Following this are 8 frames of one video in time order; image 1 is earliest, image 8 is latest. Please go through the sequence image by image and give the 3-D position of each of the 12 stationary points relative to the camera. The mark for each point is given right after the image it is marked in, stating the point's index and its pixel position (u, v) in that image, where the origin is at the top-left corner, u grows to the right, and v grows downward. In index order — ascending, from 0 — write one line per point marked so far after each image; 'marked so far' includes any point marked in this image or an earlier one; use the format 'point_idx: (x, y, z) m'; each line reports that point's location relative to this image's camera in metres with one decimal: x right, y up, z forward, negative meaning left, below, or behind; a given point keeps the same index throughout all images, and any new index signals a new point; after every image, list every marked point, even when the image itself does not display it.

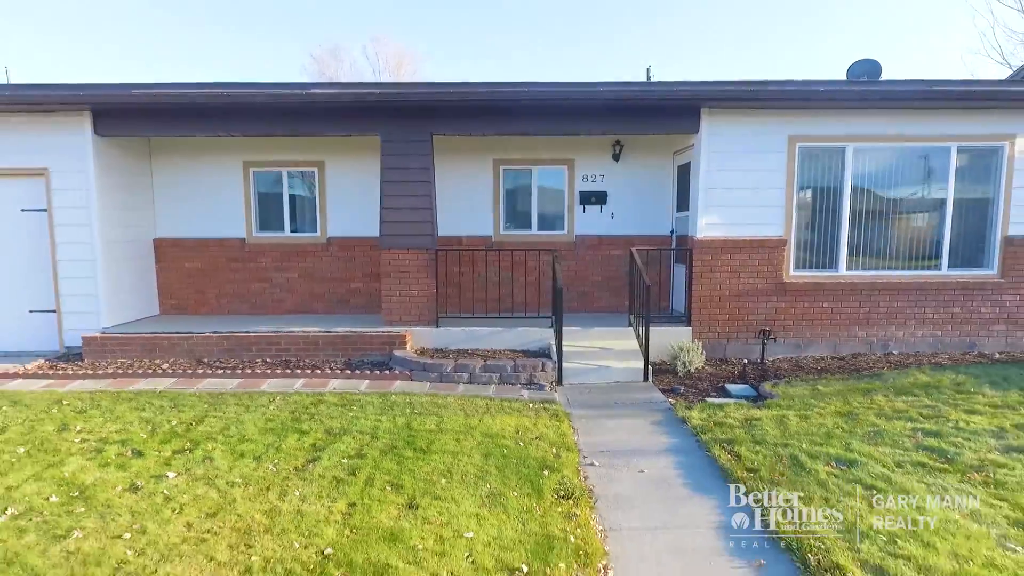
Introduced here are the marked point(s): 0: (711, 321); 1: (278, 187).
0: (+1.6, -0.3, +5.4) m
1: (-2.2, +0.9, +6.3) m
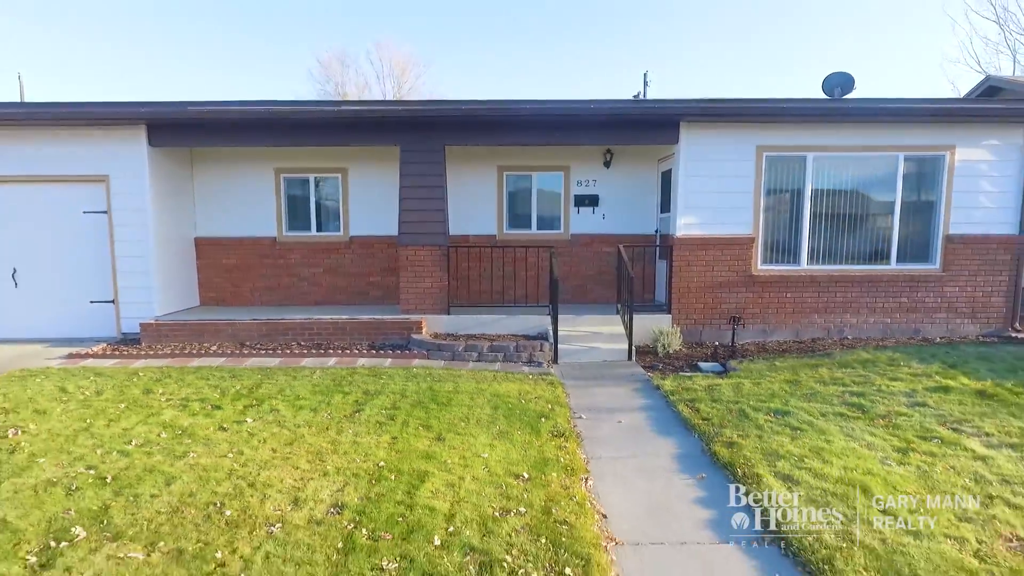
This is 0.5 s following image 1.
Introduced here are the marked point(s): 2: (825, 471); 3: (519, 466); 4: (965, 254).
0: (+1.6, -0.2, +6.2) m
1: (-2.2, +1.0, +7.0) m
2: (+1.4, -0.8, +3.0) m
3: (0.0, -0.8, +3.1) m
4: (+4.2, +0.3, +6.1) m
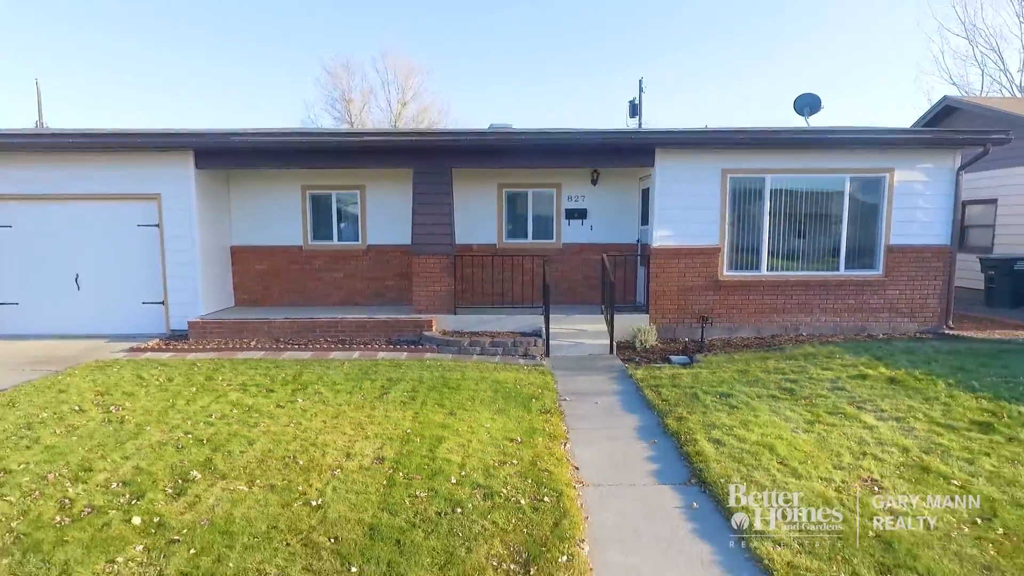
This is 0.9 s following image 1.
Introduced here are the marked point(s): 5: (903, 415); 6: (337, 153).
0: (+1.6, -0.2, +7.1) m
1: (-2.2, +1.0, +8.0) m
2: (+1.4, -0.9, +3.9) m
3: (0.0, -0.9, +4.0) m
4: (+4.2, +0.3, +7.0) m
5: (+2.5, -0.8, +4.2) m
6: (-1.8, +1.4, +7.0) m
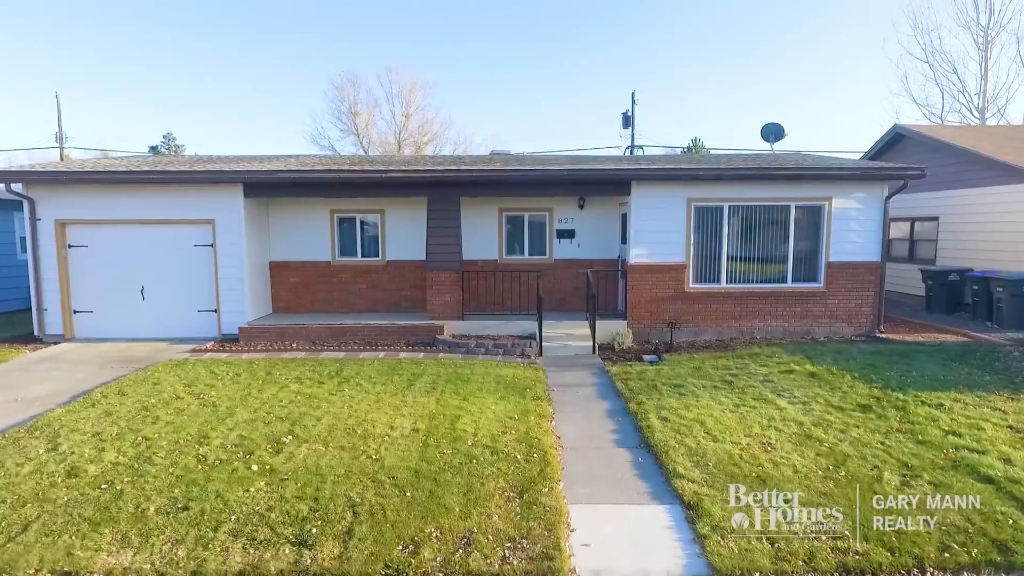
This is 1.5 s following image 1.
0: (+1.6, -0.4, +8.4) m
1: (-2.2, +0.9, +9.3) m
2: (+1.4, -1.0, +5.2) m
3: (0.0, -1.0, +5.3) m
4: (+4.2, +0.1, +8.3) m
5: (+2.5, -0.9, +5.6) m
6: (-1.9, +1.3, +8.3) m
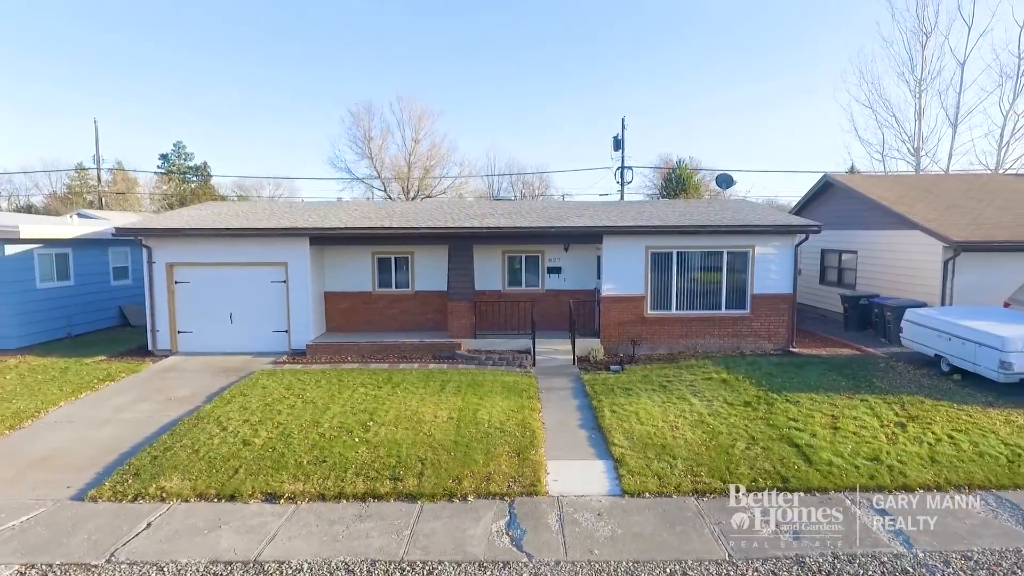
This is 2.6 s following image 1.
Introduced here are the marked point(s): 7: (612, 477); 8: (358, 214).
0: (+1.6, -0.8, +11.0) m
1: (-2.2, +0.4, +11.9) m
2: (+1.4, -1.4, +7.8) m
3: (0.0, -1.4, +7.9) m
4: (+4.2, -0.3, +11.0) m
5: (+2.5, -1.4, +8.2) m
6: (-1.9, +0.9, +11.0) m
7: (+0.9, -1.7, +6.1) m
8: (-2.7, +1.3, +11.8) m
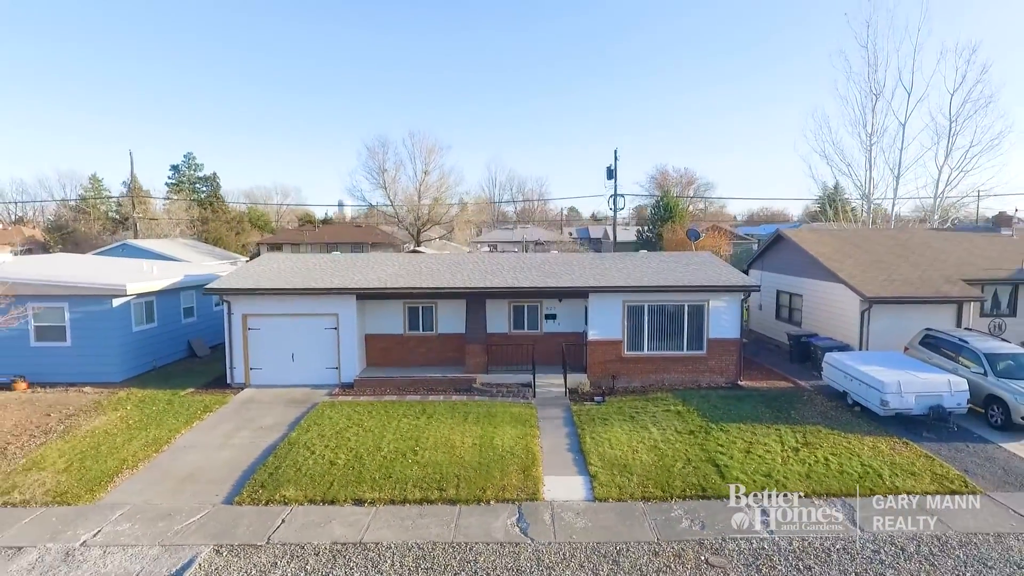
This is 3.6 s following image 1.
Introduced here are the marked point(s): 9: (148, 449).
0: (+1.7, -1.8, +13.8) m
1: (-2.1, -0.5, +14.7) m
2: (+1.5, -2.4, +10.6) m
3: (+0.1, -2.4, +10.7) m
4: (+4.3, -1.2, +13.8) m
5: (+2.6, -2.3, +11.0) m
6: (-1.8, -0.1, +13.8) m
7: (+1.0, -2.7, +8.9) m
8: (-2.6, +0.3, +14.6) m
9: (-5.7, -2.5, +10.3) m
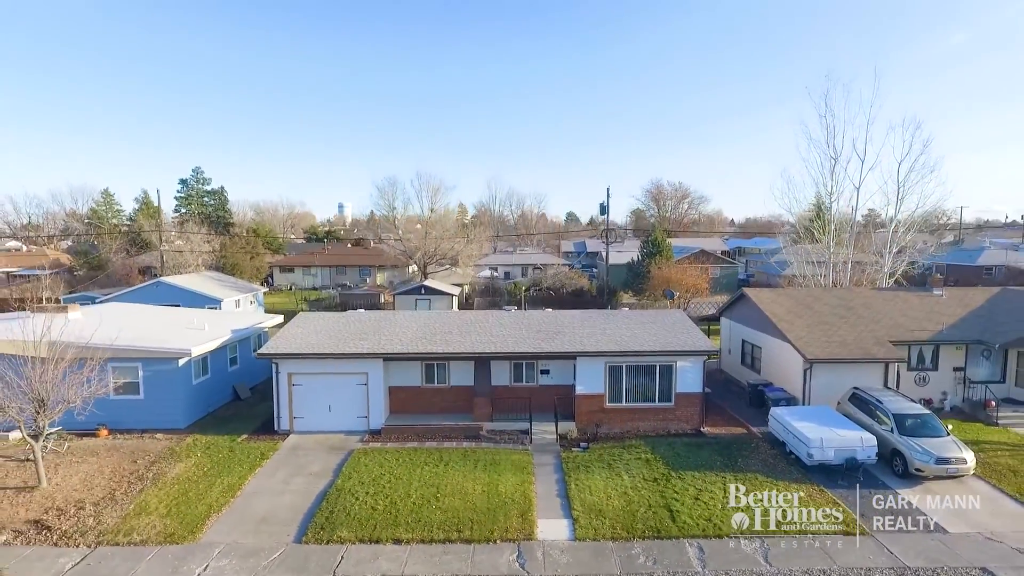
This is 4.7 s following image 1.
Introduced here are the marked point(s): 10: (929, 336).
0: (+1.7, -3.3, +16.6) m
1: (-2.1, -2.1, +17.5) m
2: (+1.5, -4.0, +13.4) m
3: (+0.1, -4.0, +13.5) m
4: (+4.3, -2.8, +16.6) m
5: (+2.6, -3.9, +13.8) m
6: (-1.7, -1.7, +16.6) m
7: (+1.0, -4.3, +11.7) m
8: (-2.6, -1.2, +17.4) m
9: (-5.7, -4.1, +13.0) m
10: (+11.1, -1.3, +17.5) m
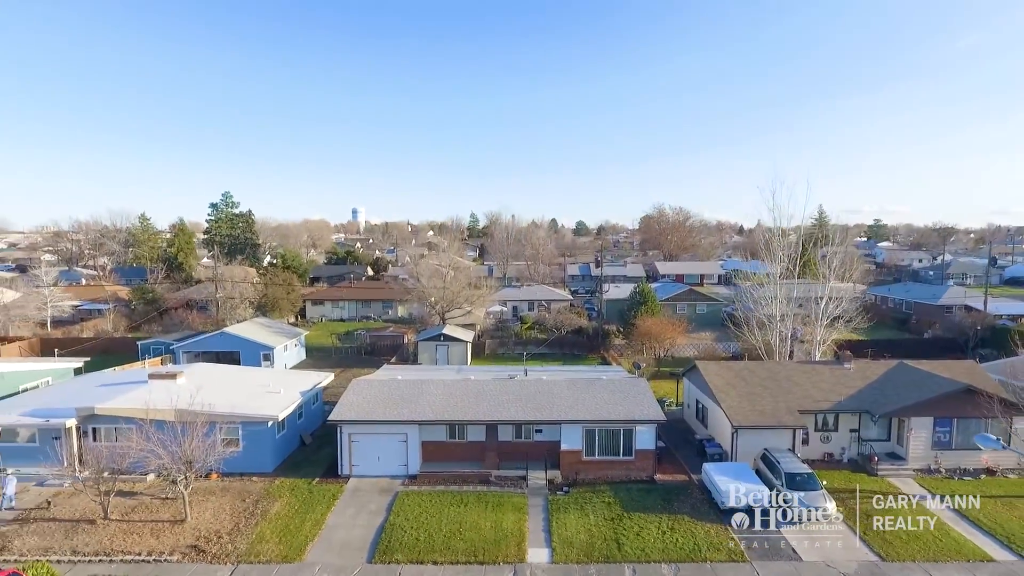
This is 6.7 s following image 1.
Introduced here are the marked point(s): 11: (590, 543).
0: (+1.8, -6.2, +22.4) m
1: (-2.0, -4.9, +23.3) m
2: (+1.5, -6.8, +19.2) m
3: (+0.1, -6.8, +19.3) m
4: (+4.4, -5.7, +22.3) m
5: (+2.6, -6.7, +19.5) m
6: (-1.7, -4.5, +22.4) m
7: (+1.0, -7.1, +17.5) m
8: (-2.5, -4.0, +23.2) m
9: (-5.7, -6.9, +18.9) m
10: (+11.2, -4.2, +23.1) m
11: (+2.1, -7.0, +17.9) m
